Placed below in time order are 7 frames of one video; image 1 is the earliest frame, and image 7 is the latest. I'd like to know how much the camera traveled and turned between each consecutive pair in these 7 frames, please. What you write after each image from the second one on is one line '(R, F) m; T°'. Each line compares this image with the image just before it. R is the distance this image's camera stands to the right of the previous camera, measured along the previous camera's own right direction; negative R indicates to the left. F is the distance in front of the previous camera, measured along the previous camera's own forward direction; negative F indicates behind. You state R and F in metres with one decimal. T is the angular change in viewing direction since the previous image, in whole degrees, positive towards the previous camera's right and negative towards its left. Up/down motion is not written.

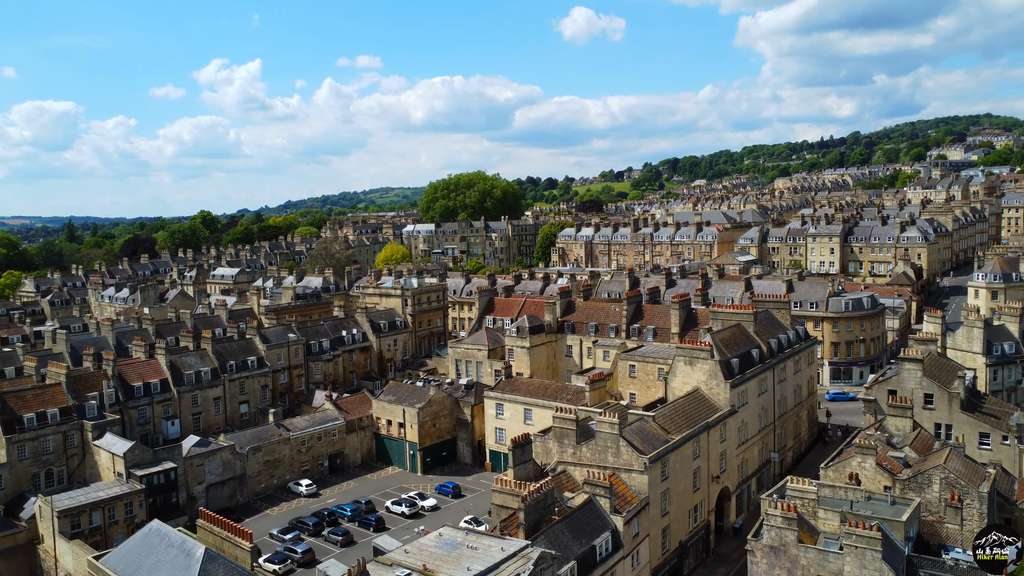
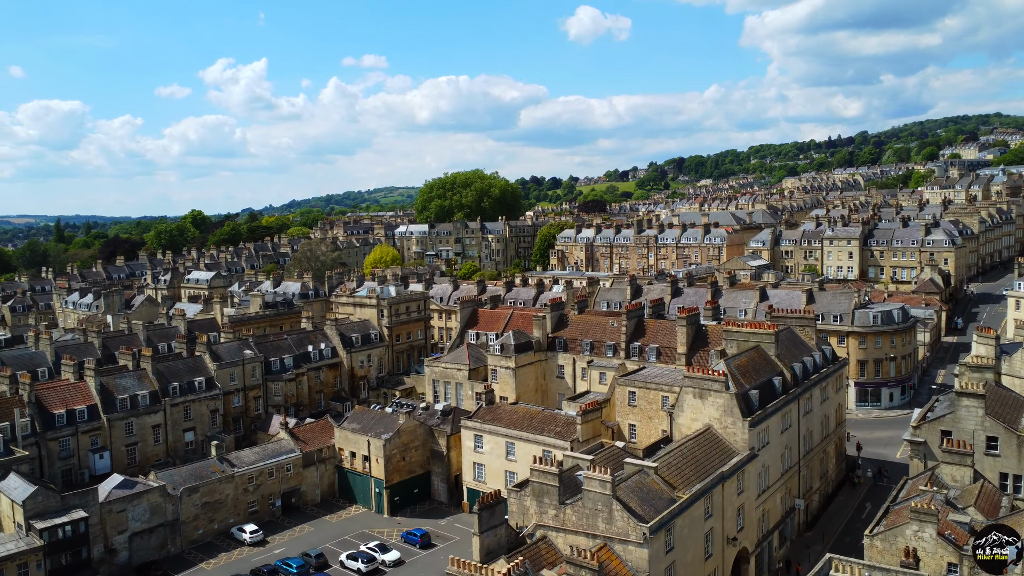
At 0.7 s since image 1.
(+1.4, +7.1) m; 0°
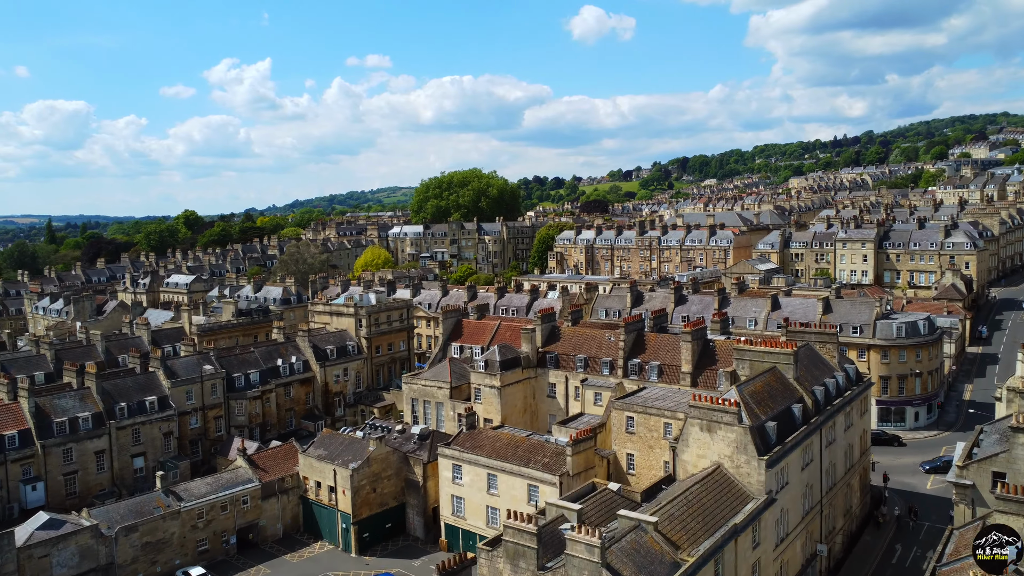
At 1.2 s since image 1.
(+1.1, +5.0) m; 0°
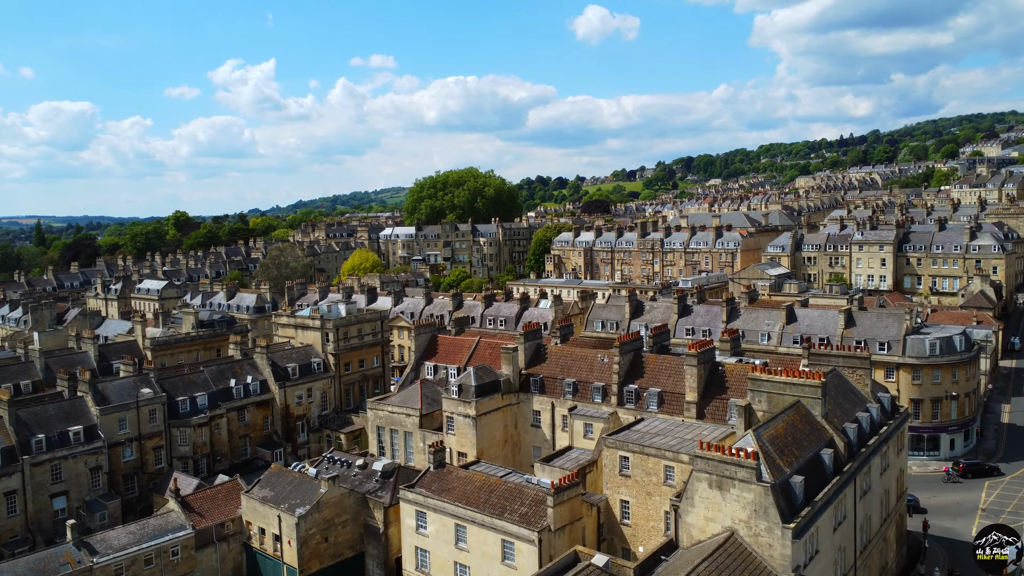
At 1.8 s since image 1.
(+1.3, +6.0) m; 0°
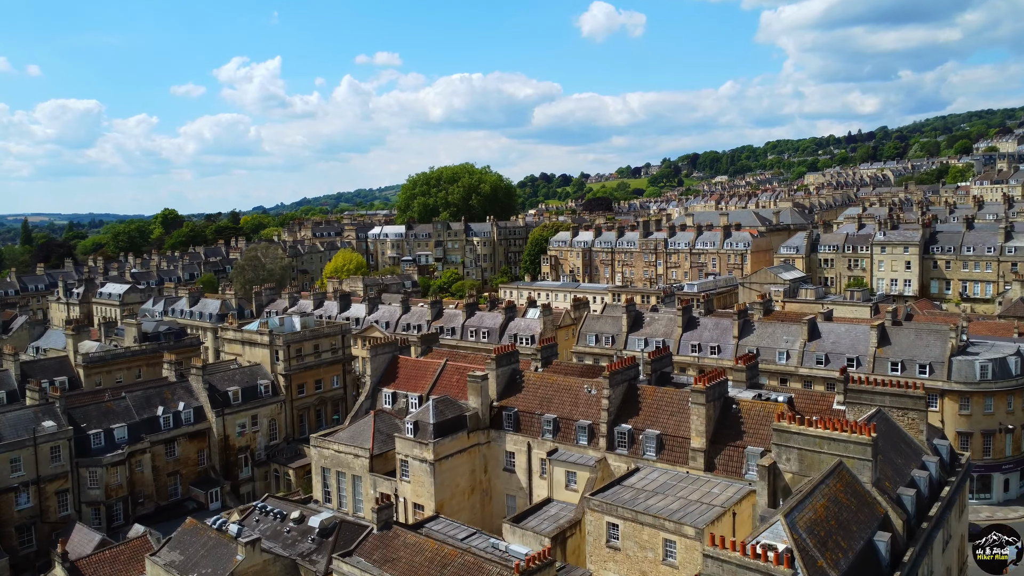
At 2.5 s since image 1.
(+1.6, +7.0) m; 0°
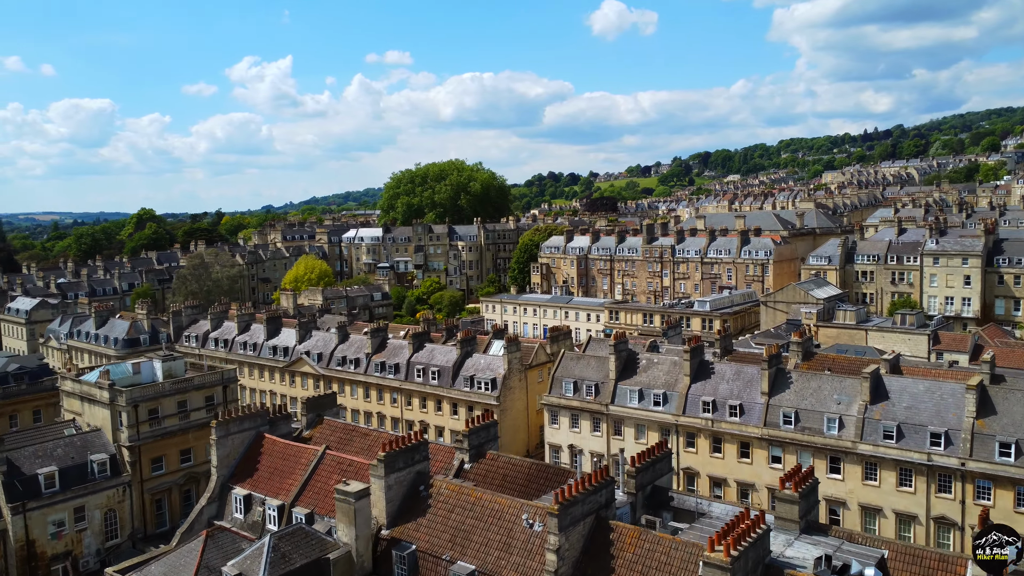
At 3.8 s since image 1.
(+3.0, +13.1) m; -1°
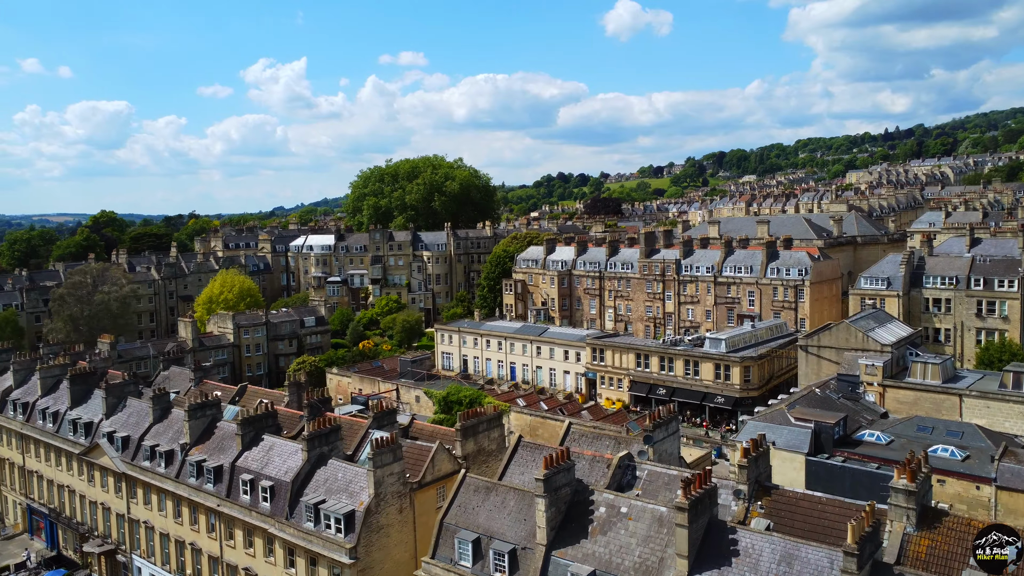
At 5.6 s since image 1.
(+4.4, +17.8) m; -1°
